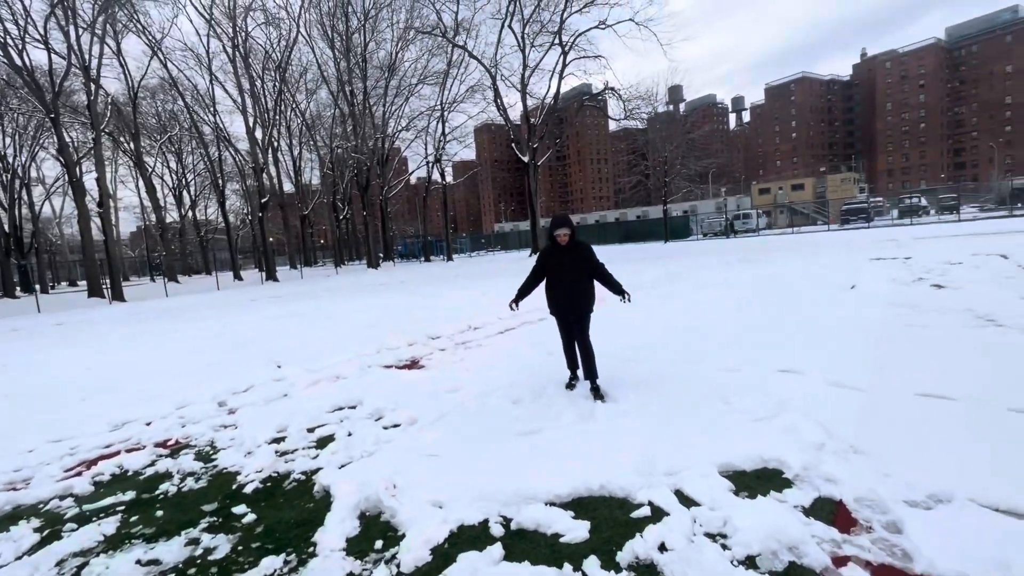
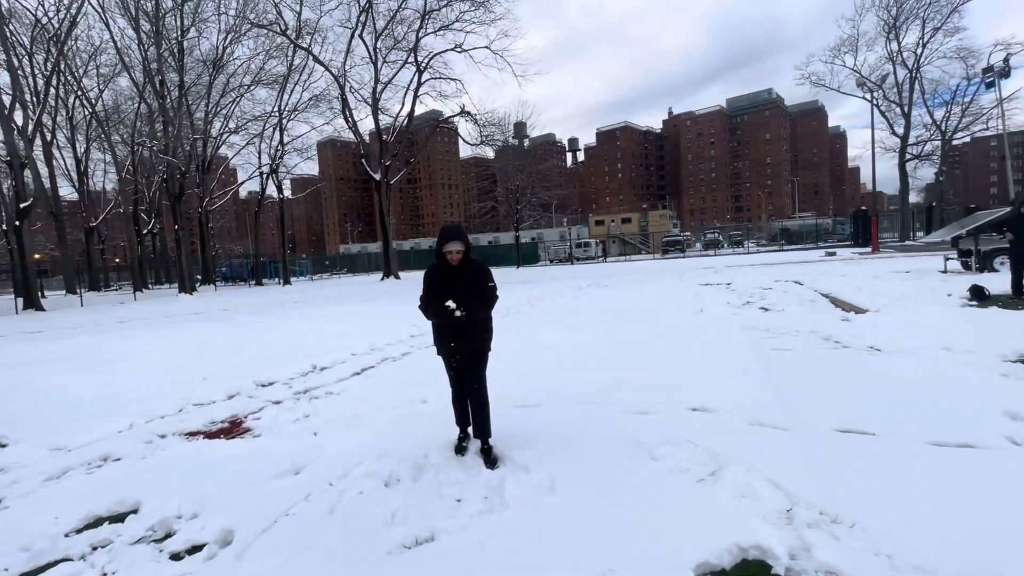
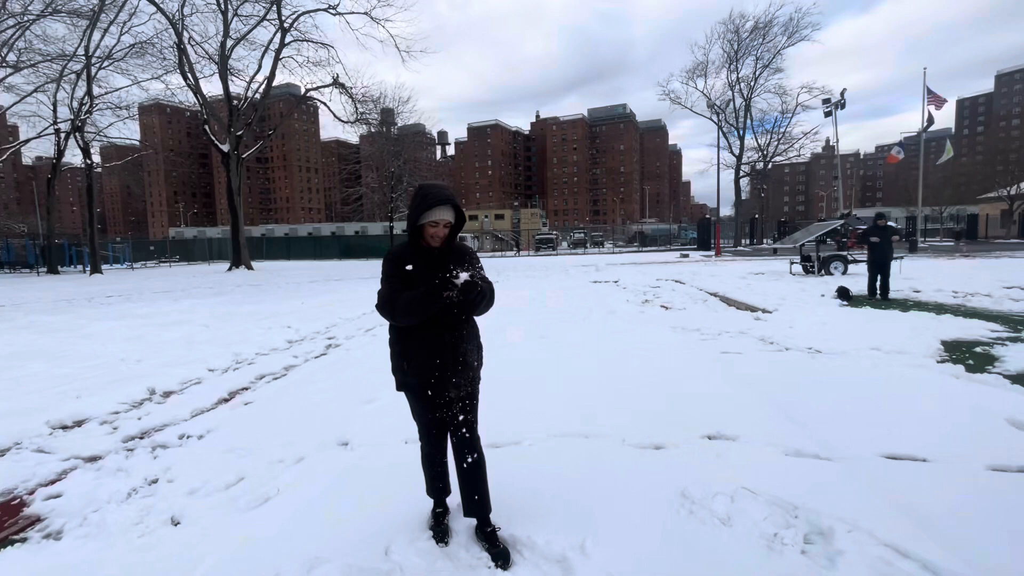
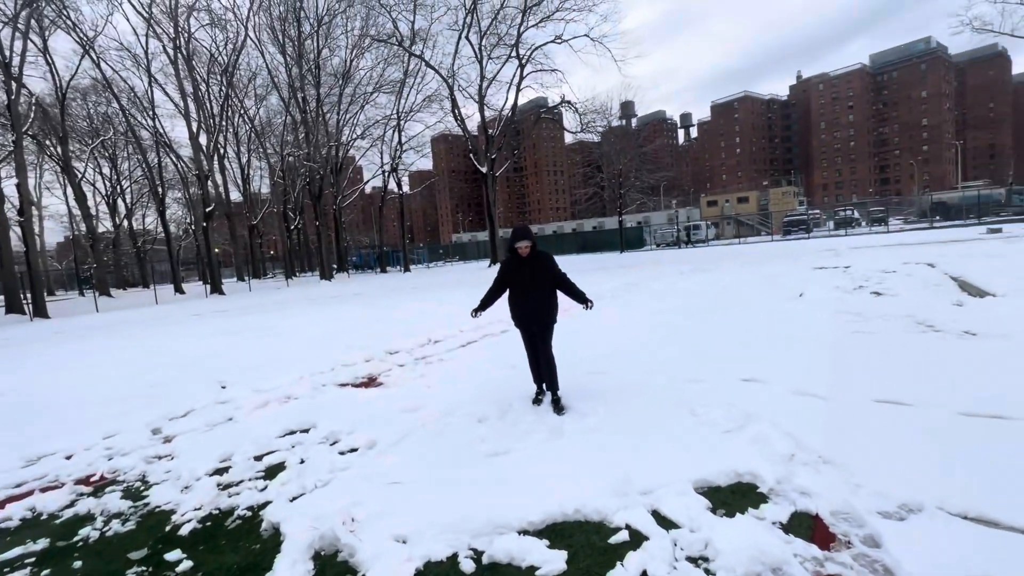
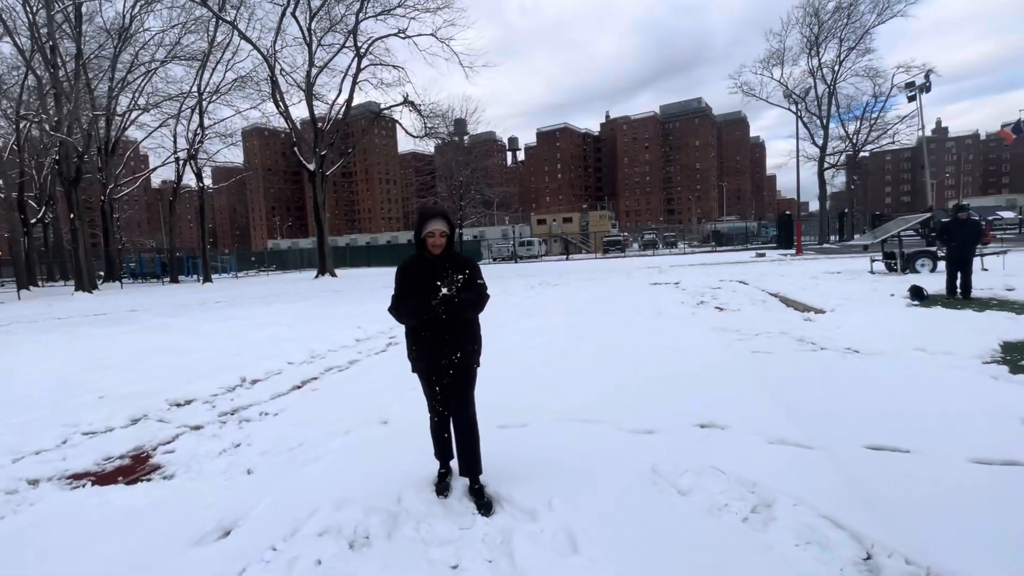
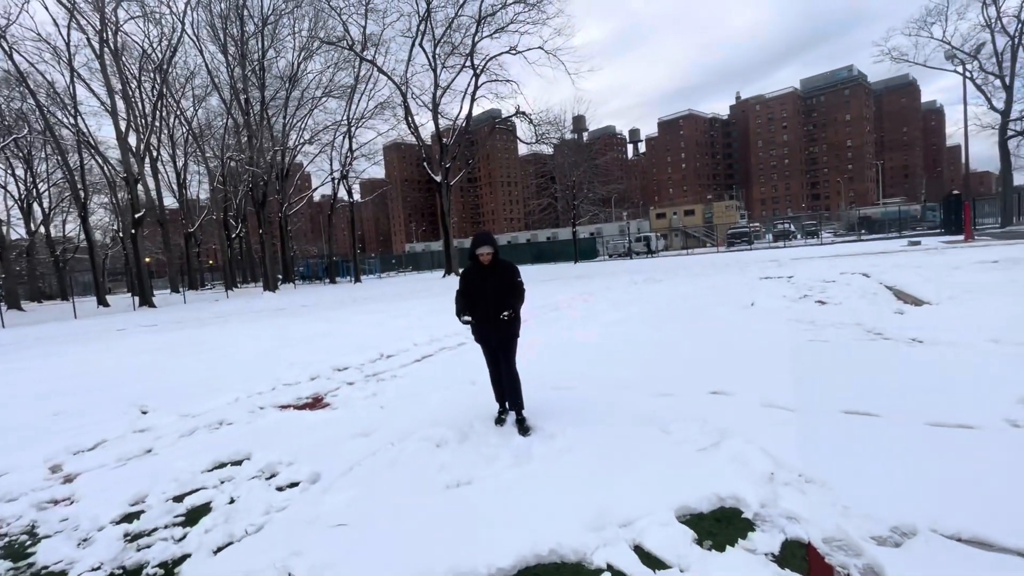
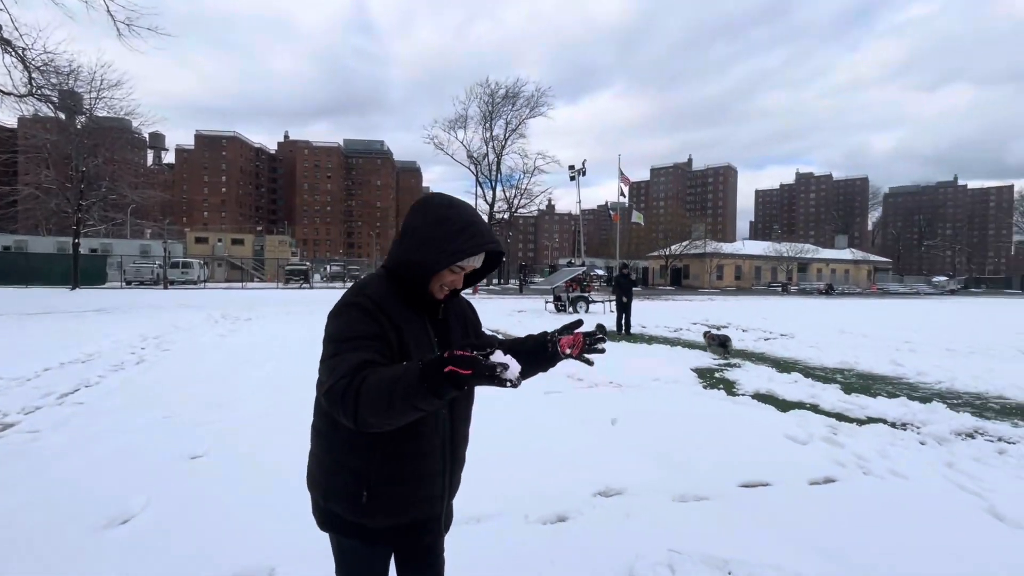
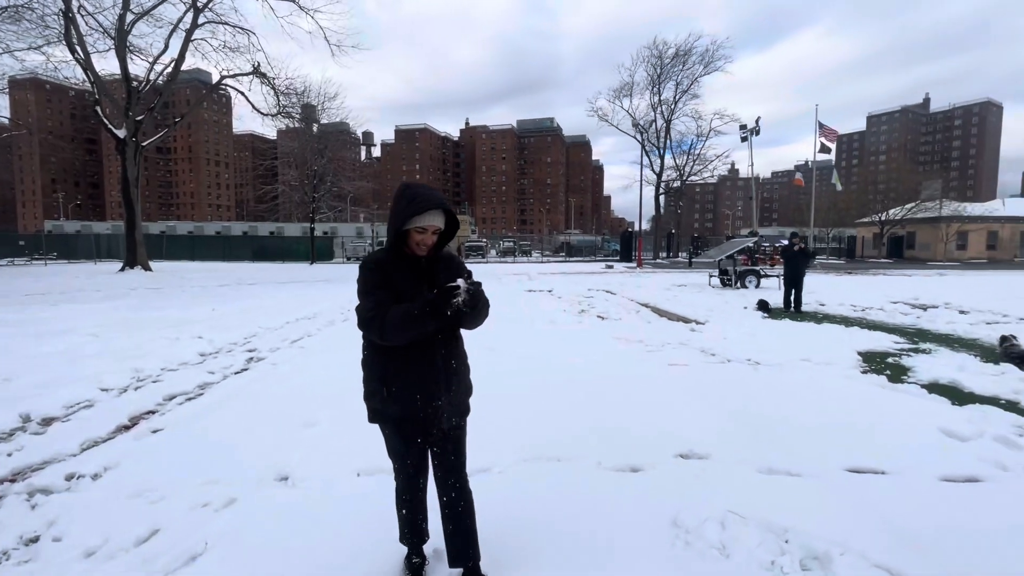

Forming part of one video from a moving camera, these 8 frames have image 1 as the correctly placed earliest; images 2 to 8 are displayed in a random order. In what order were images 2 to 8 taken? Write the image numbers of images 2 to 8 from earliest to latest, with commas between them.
4, 6, 2, 5, 3, 8, 7
